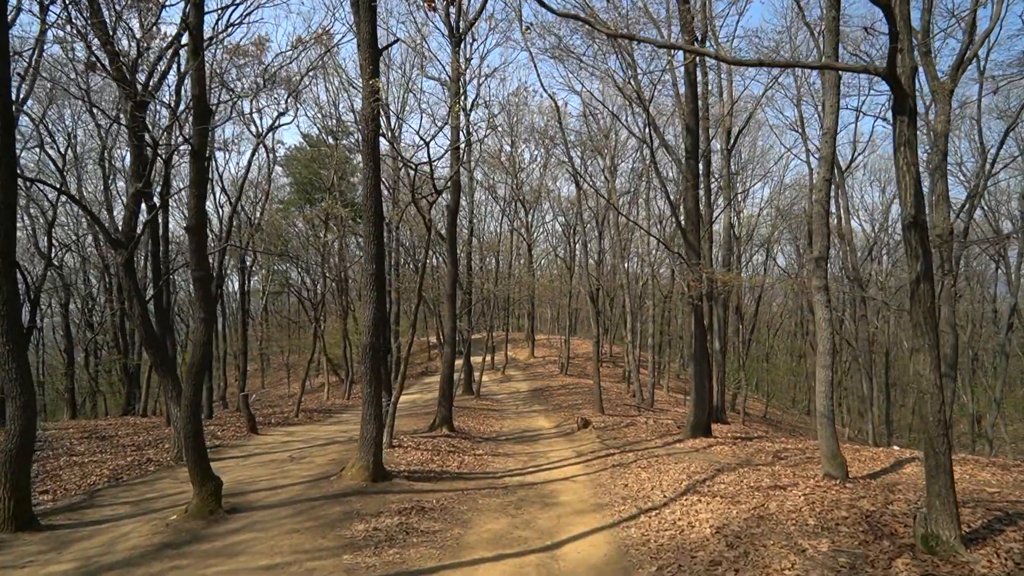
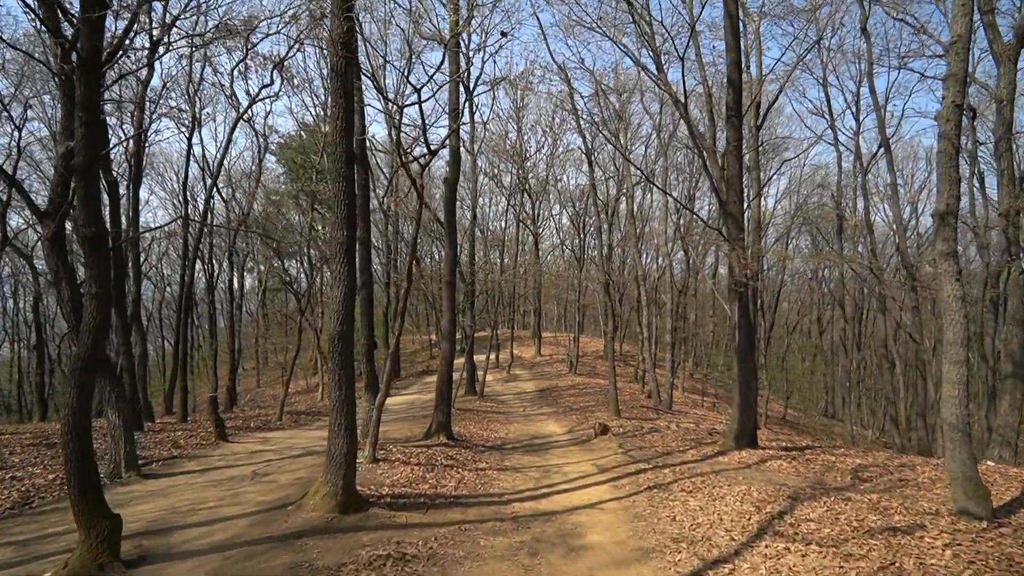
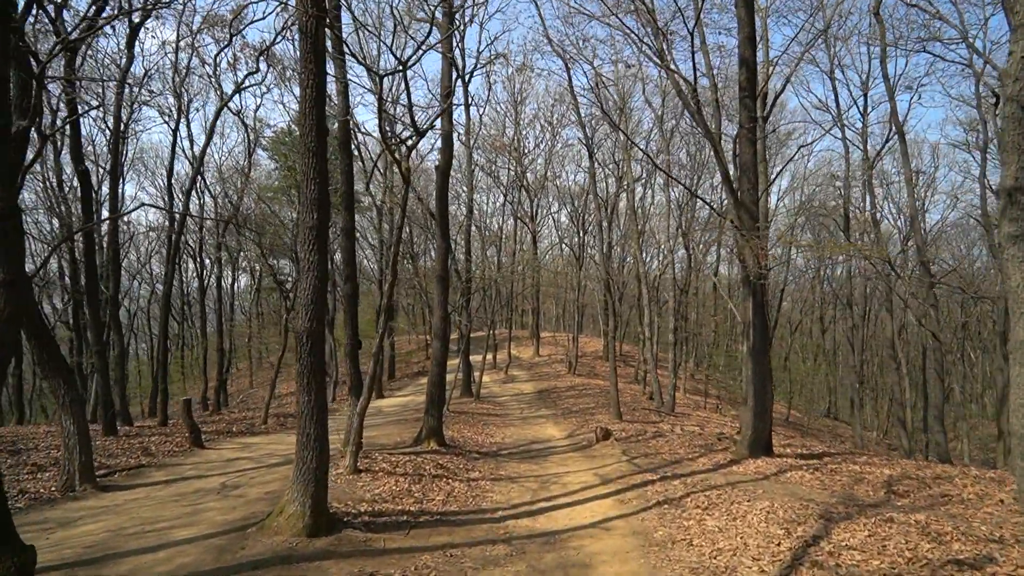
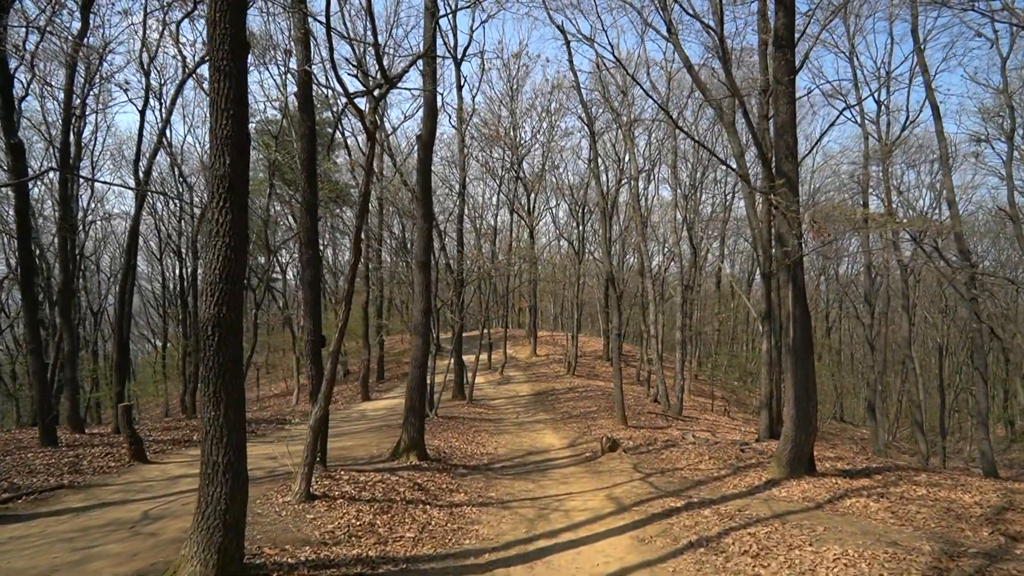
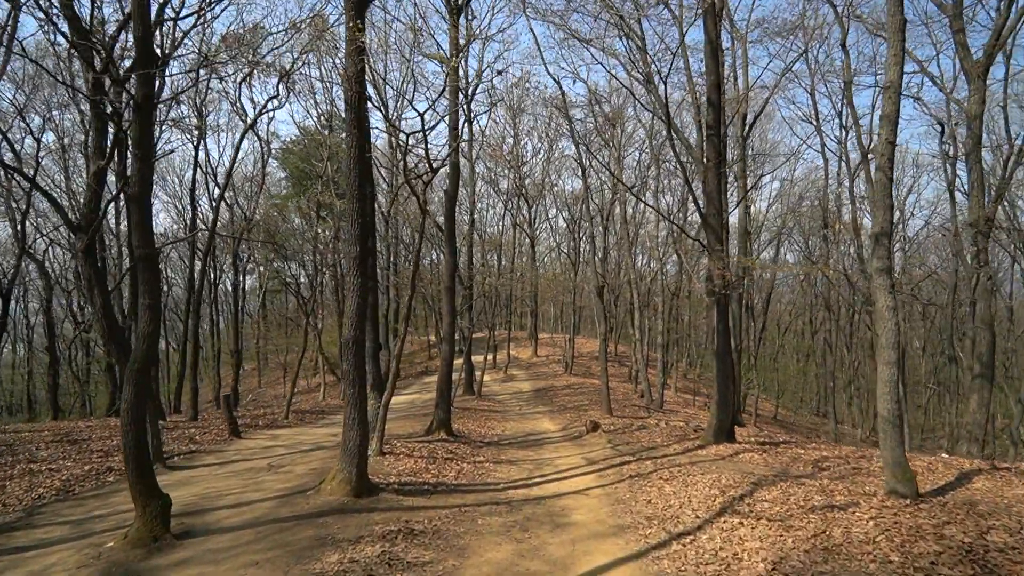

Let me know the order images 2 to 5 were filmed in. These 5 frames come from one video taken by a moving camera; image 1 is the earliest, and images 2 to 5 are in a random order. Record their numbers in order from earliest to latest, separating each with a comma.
5, 2, 3, 4
